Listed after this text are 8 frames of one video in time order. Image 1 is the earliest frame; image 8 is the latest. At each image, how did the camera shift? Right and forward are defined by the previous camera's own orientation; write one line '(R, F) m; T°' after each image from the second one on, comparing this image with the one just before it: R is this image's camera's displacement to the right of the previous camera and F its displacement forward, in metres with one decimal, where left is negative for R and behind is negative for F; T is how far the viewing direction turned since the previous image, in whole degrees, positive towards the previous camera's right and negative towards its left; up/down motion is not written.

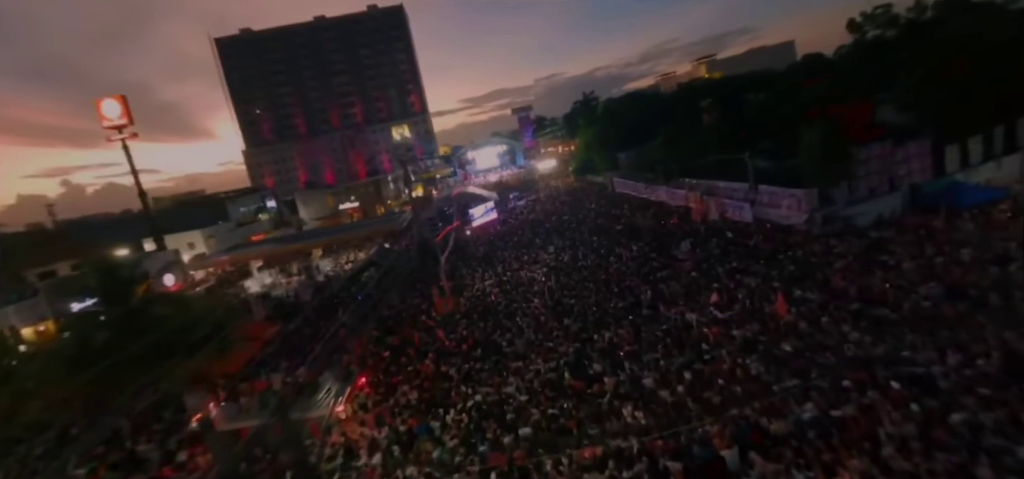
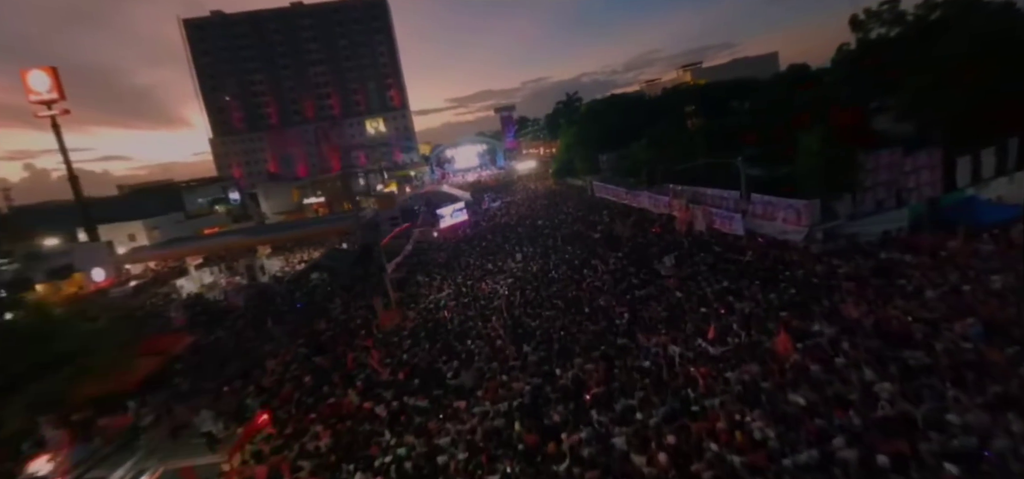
(+0.7, +2.4) m; +2°
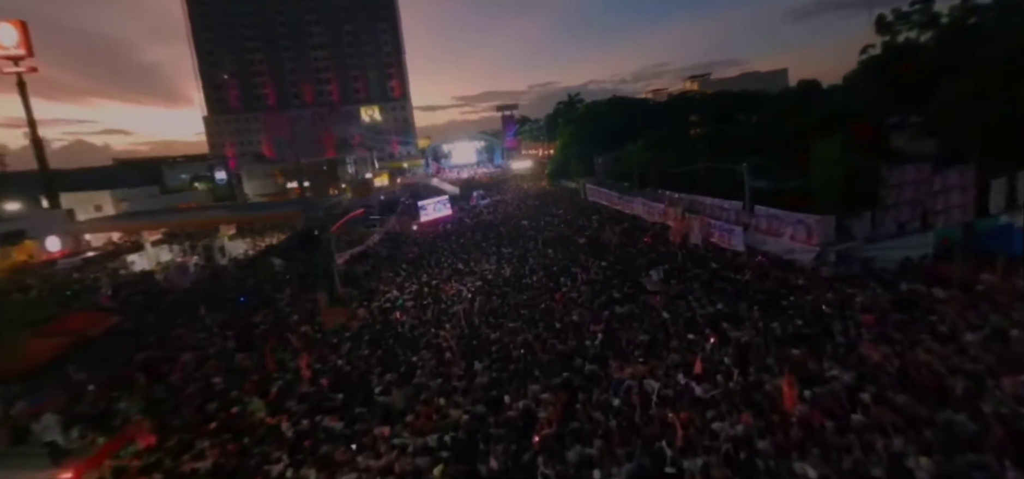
(+0.8, +1.9) m; 0°
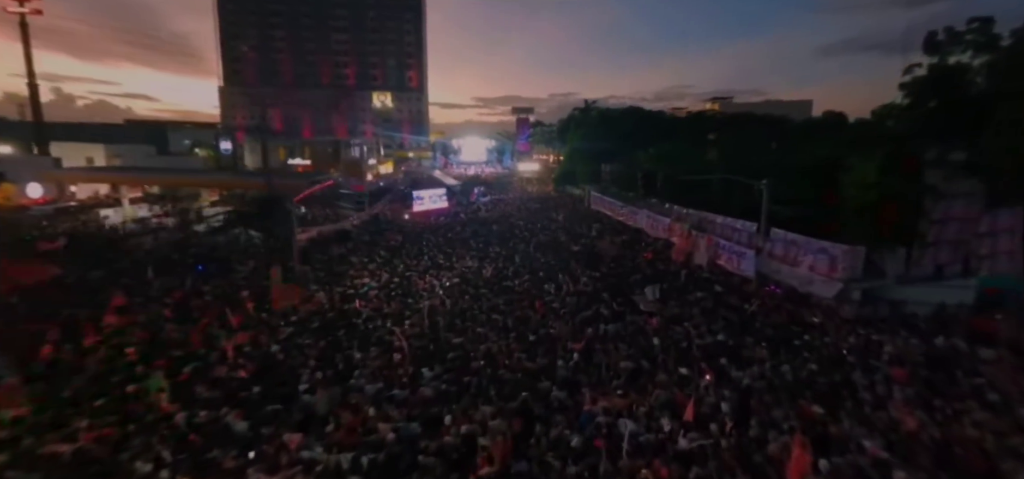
(+0.6, +1.5) m; -1°
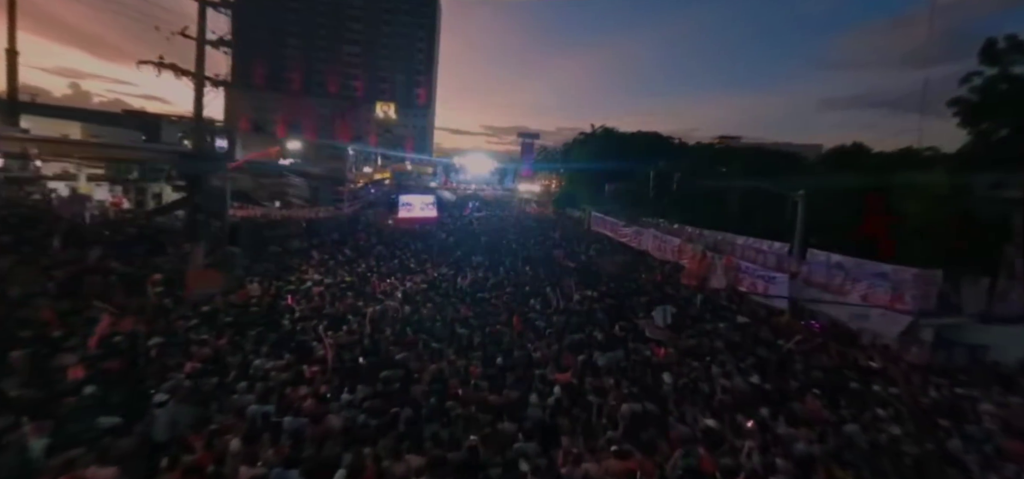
(+0.4, +2.3) m; 0°
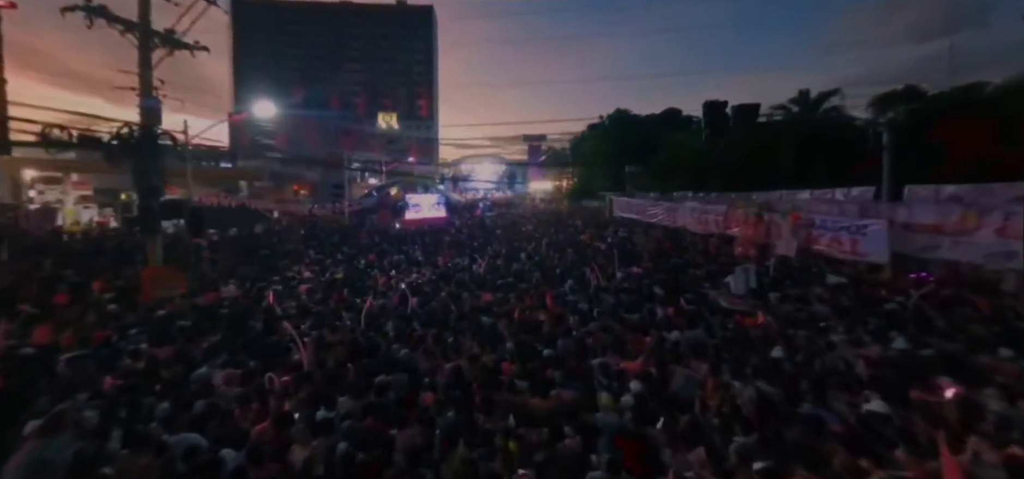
(-0.3, +1.9) m; -1°
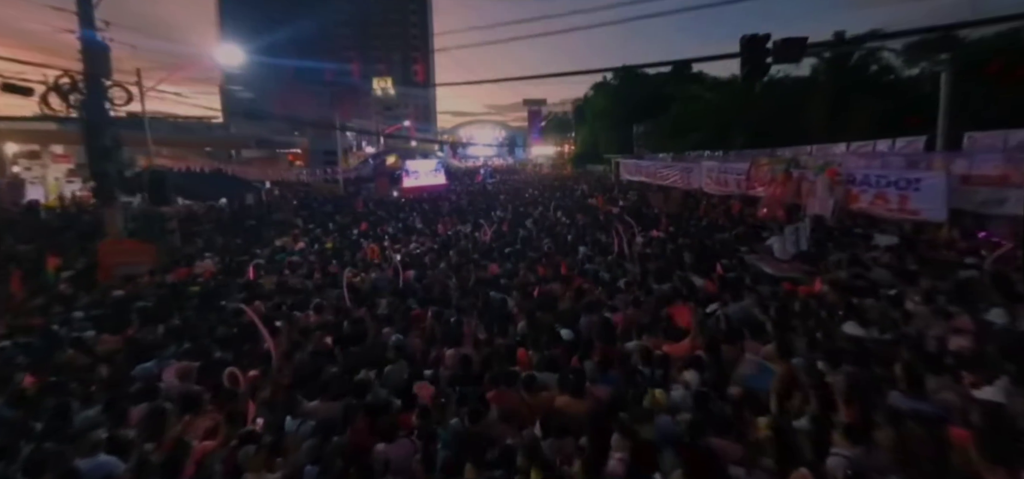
(-0.1, +1.0) m; 0°
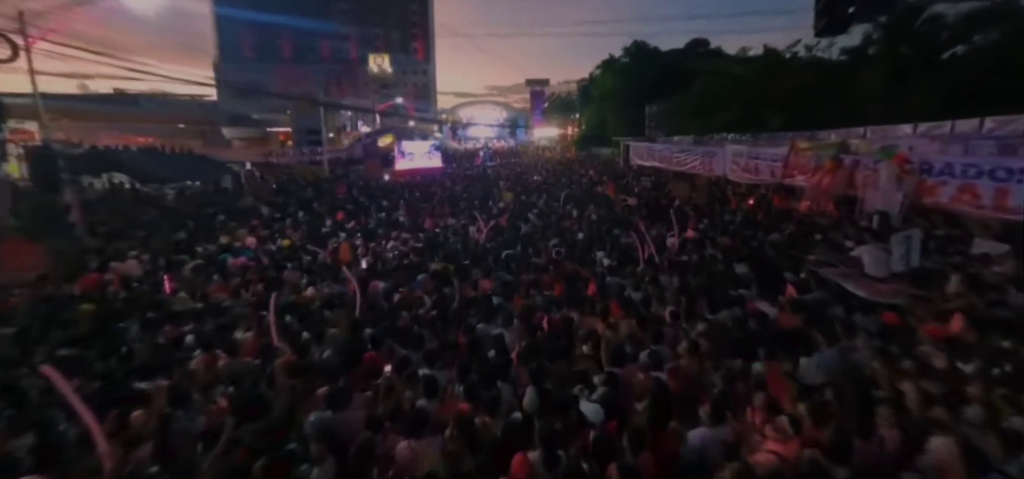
(0.0, +1.6) m; 0°
